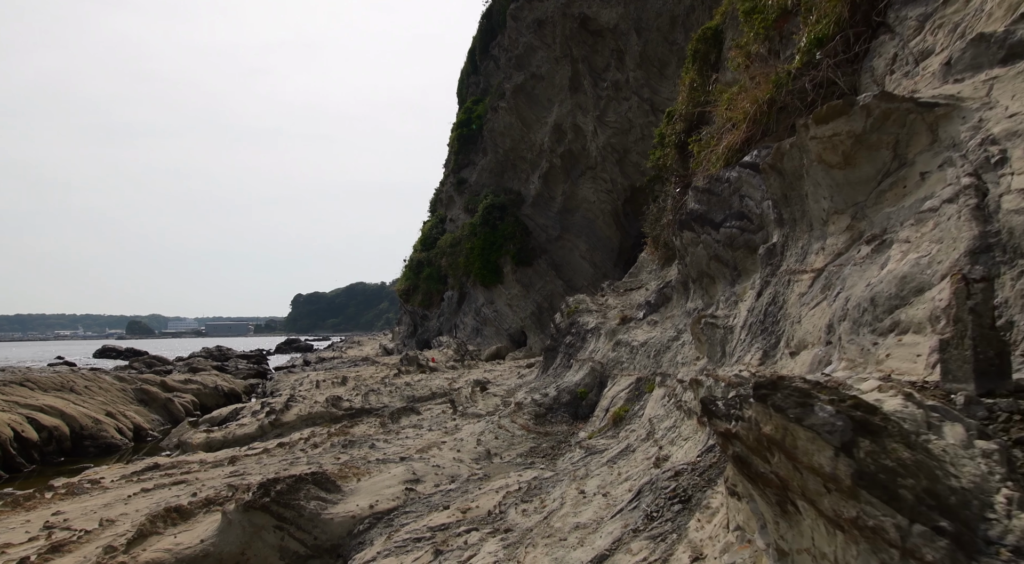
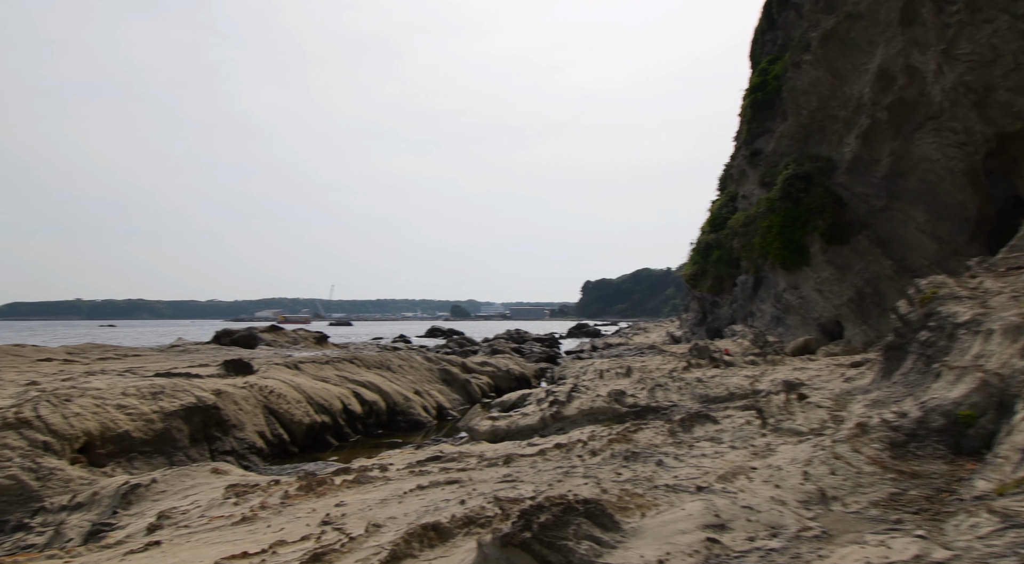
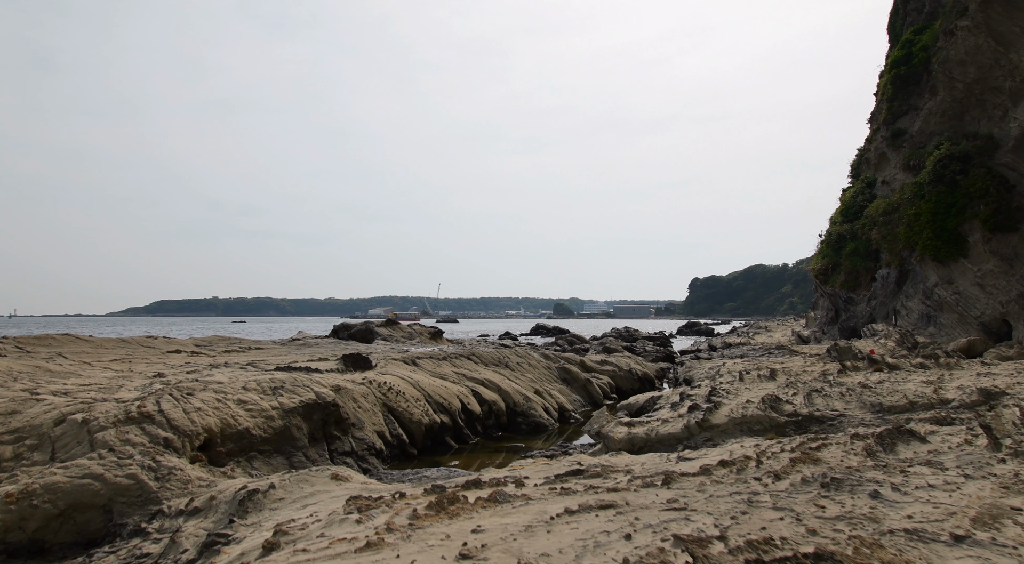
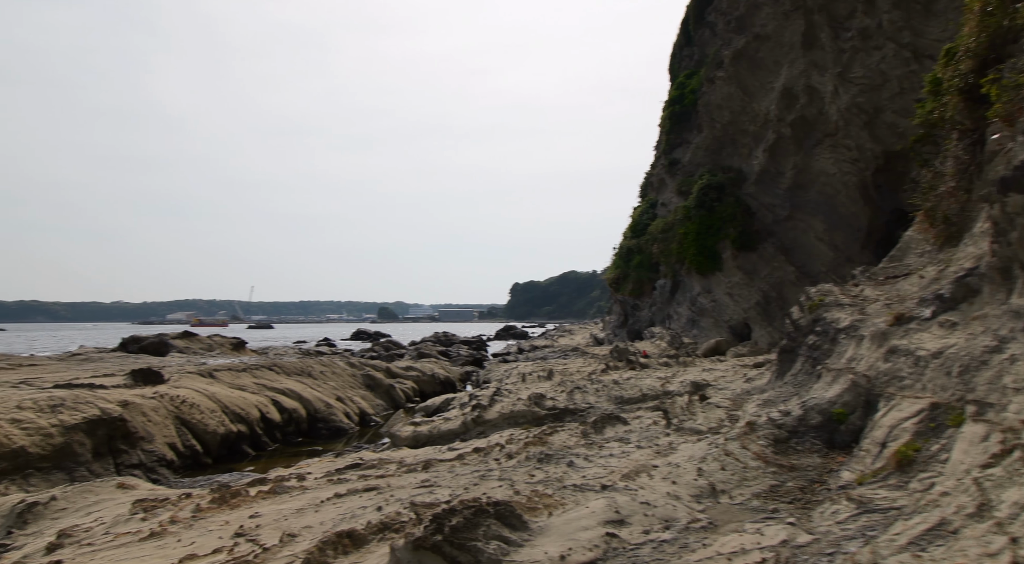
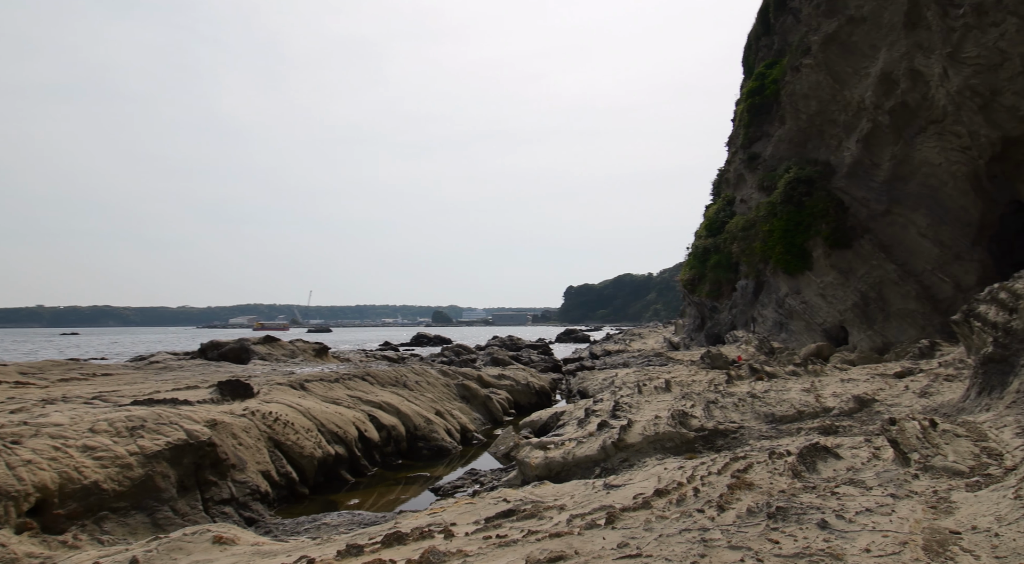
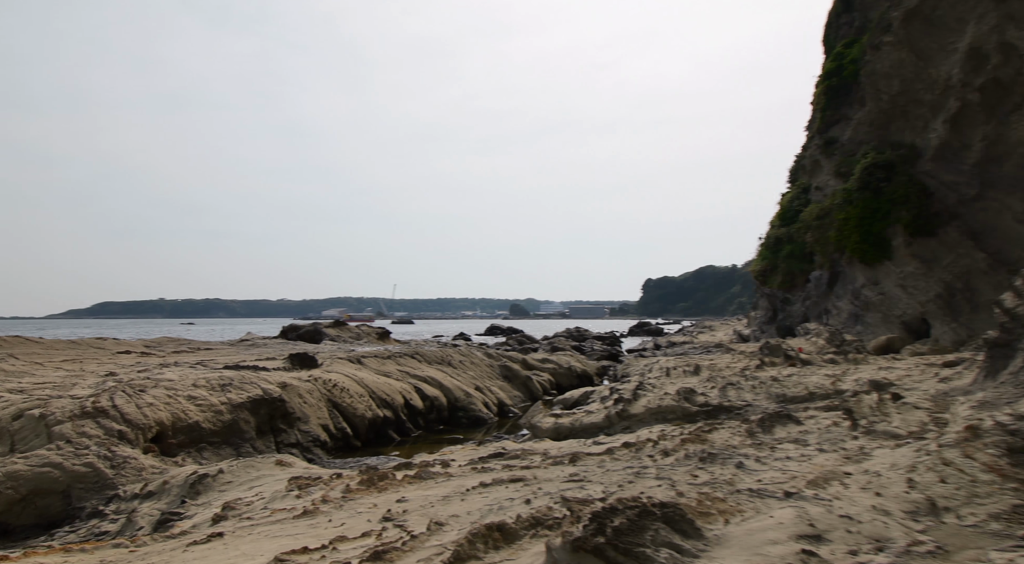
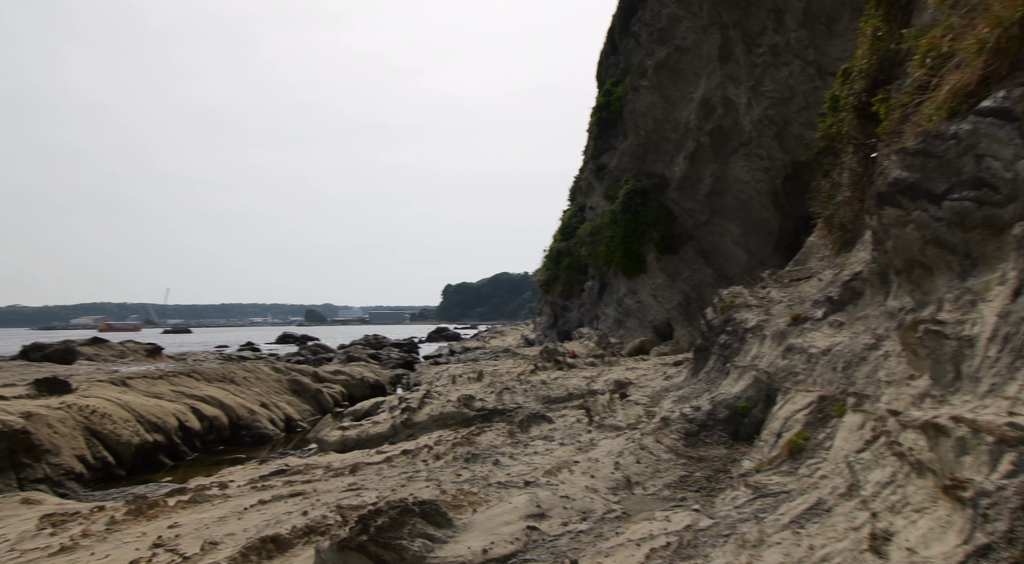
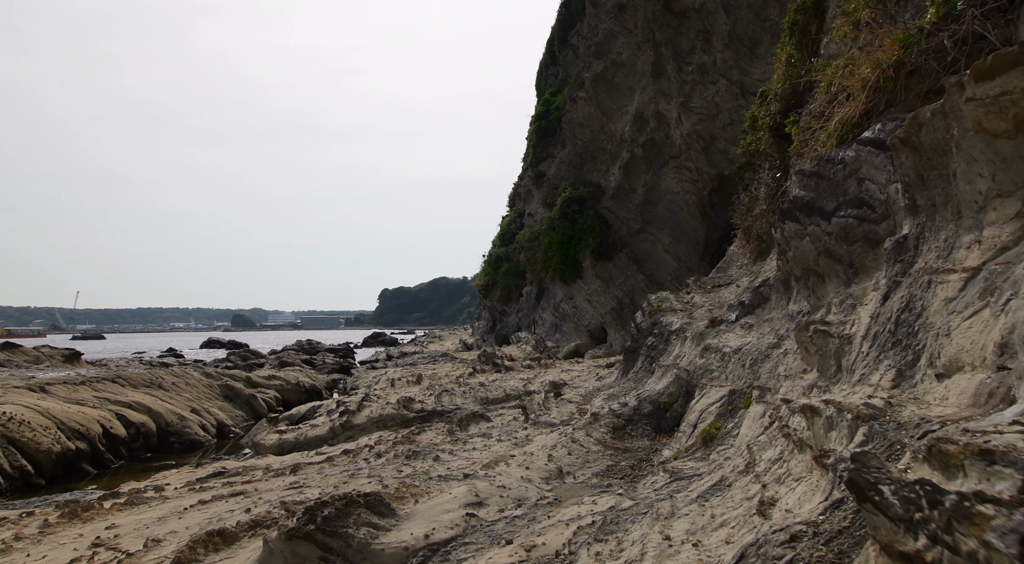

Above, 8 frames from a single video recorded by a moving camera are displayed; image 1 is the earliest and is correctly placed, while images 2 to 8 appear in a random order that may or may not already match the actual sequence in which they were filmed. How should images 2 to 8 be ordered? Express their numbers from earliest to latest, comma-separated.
8, 7, 4, 2, 6, 3, 5
